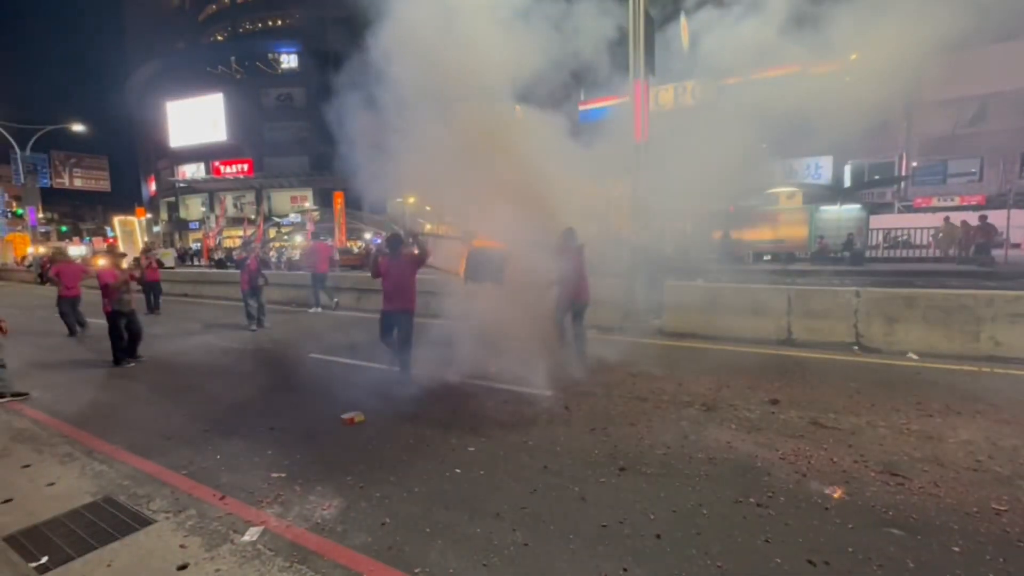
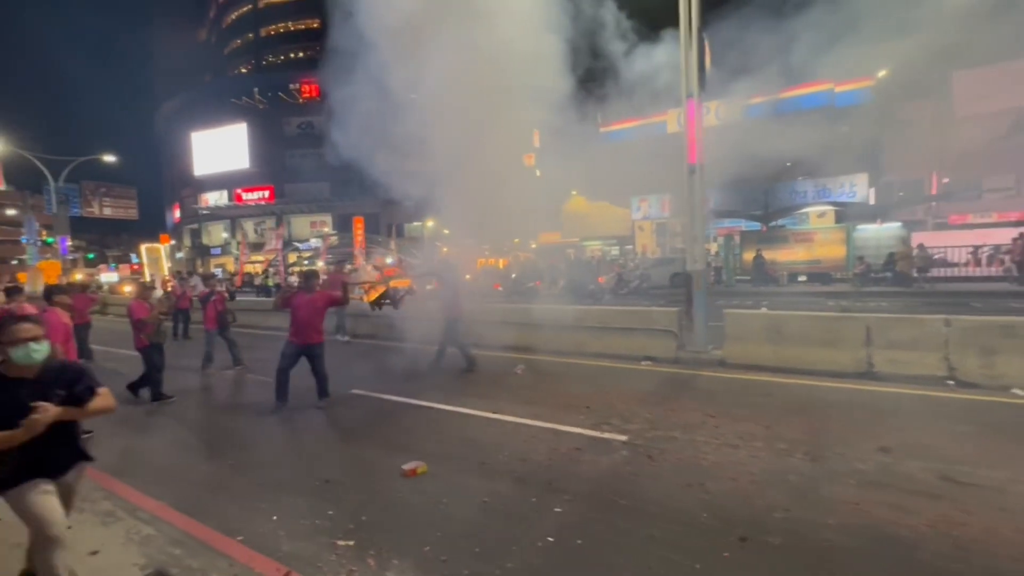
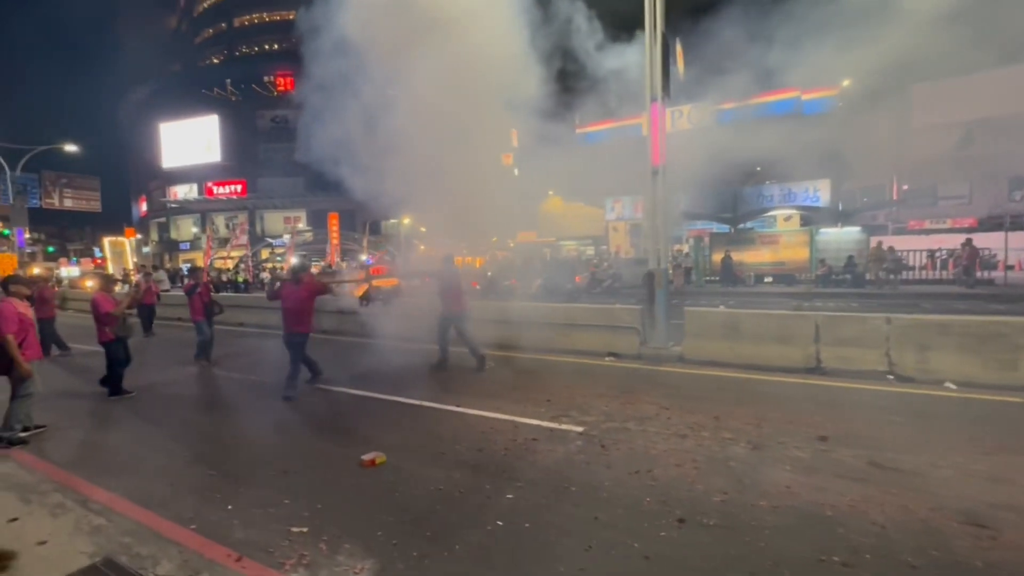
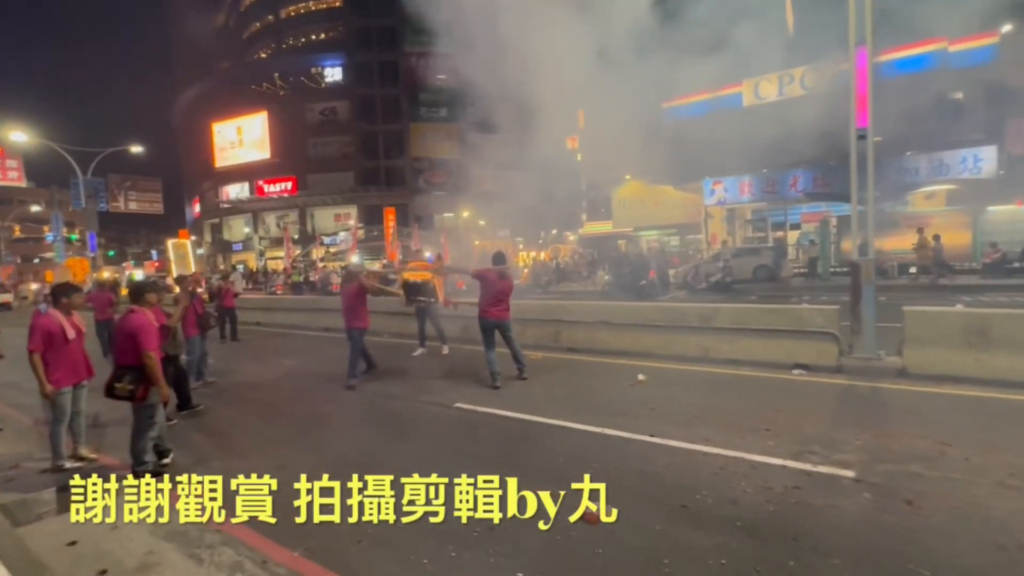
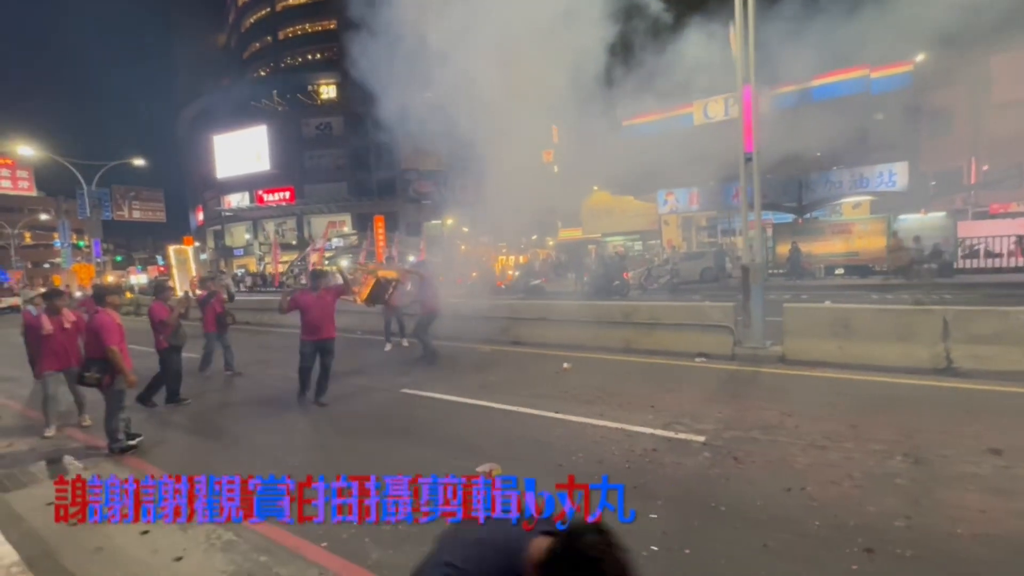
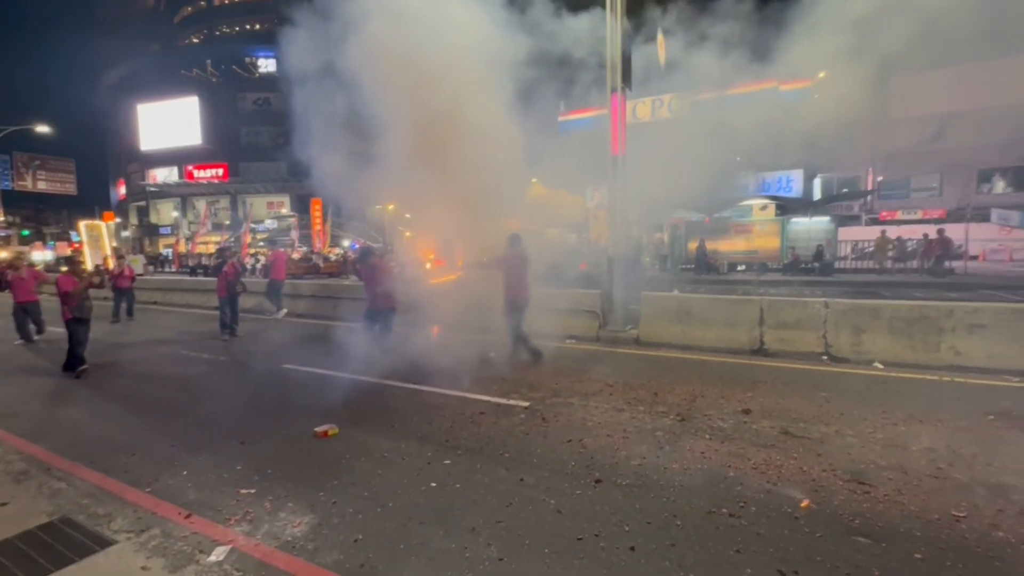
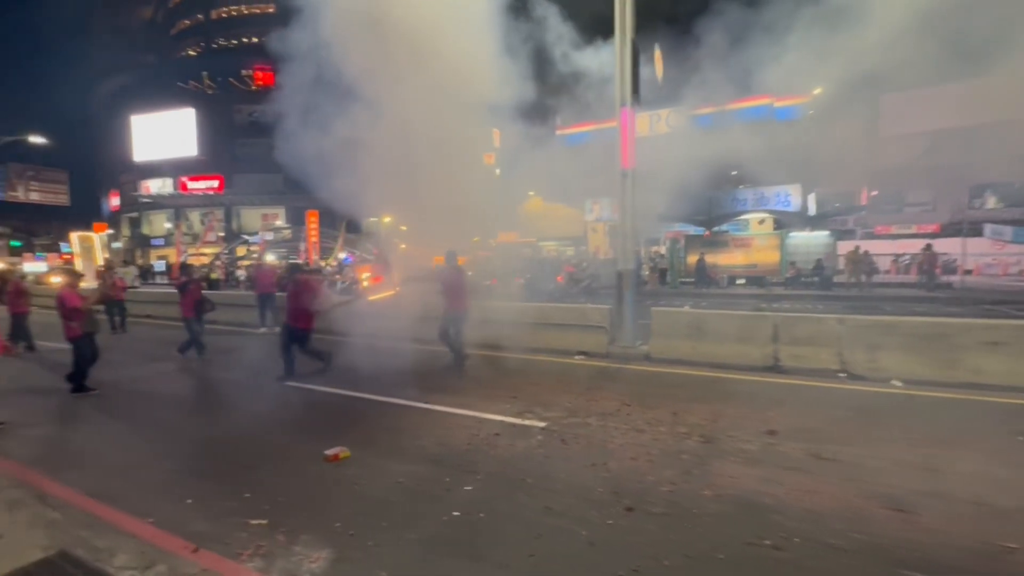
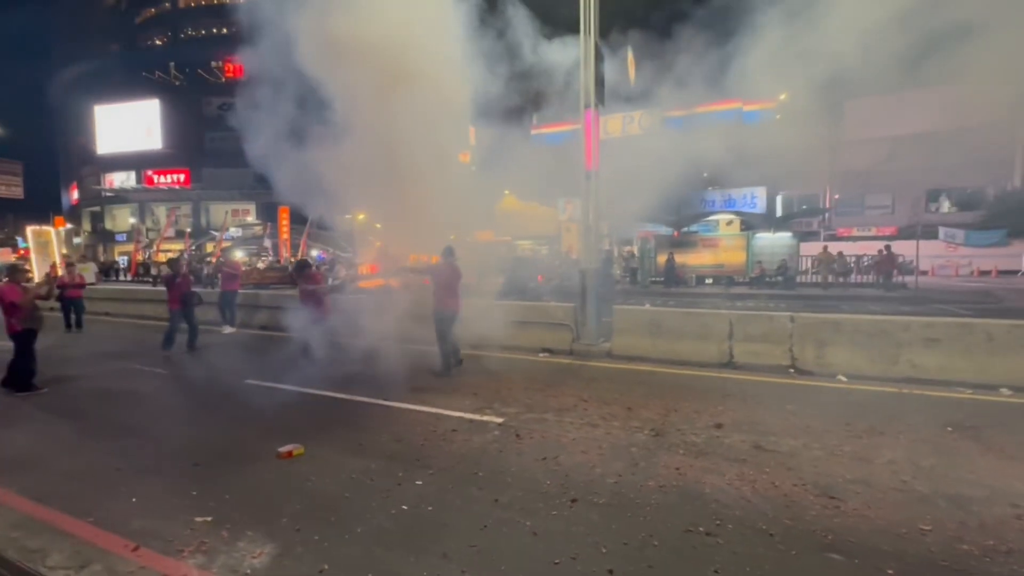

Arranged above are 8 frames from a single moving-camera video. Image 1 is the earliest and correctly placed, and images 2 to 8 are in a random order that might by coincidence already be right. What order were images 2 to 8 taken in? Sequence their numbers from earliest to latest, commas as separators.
6, 8, 7, 3, 2, 5, 4
